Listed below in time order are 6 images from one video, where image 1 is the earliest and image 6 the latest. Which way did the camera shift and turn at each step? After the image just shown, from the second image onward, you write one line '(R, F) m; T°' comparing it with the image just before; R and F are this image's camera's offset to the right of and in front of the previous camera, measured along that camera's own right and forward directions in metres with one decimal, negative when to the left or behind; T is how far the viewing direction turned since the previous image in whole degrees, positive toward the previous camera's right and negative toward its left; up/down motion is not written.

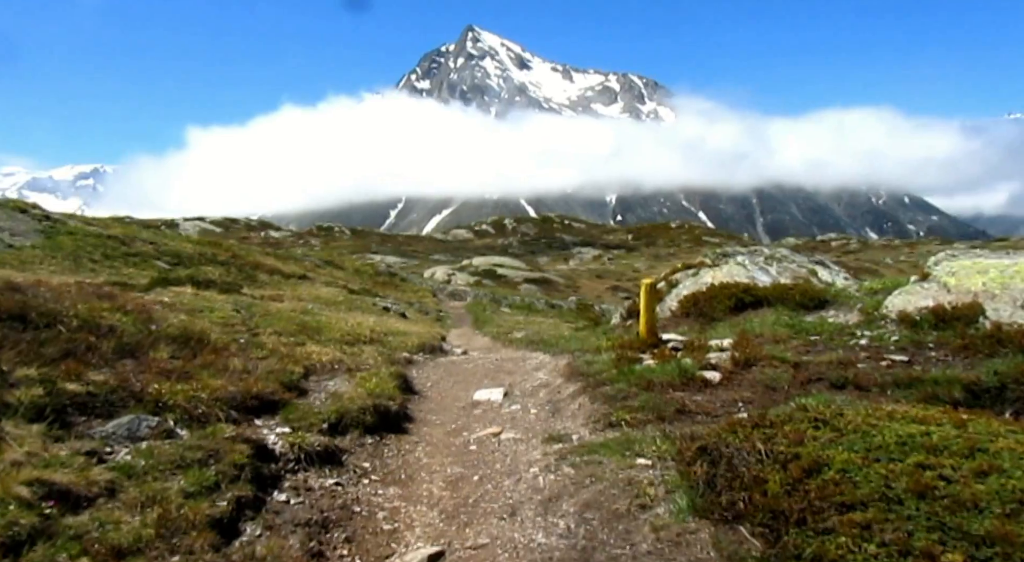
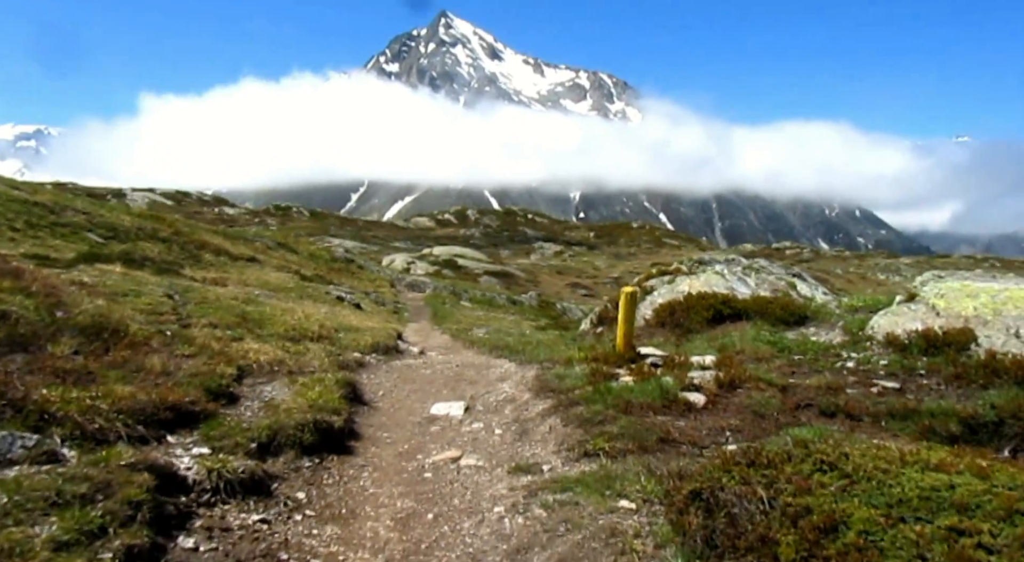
(-0.2, +2.1) m; +3°
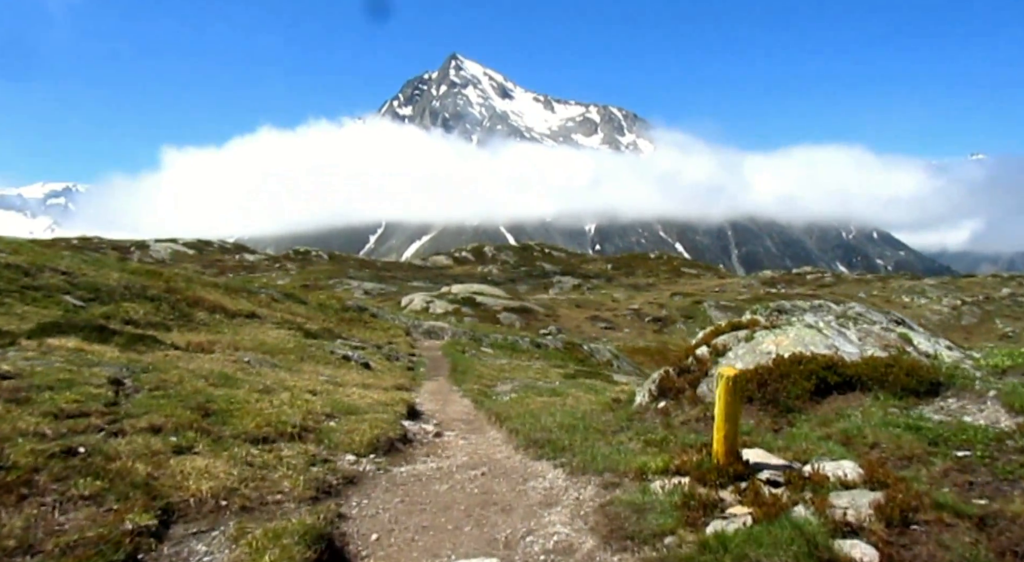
(-0.4, +6.2) m; -1°
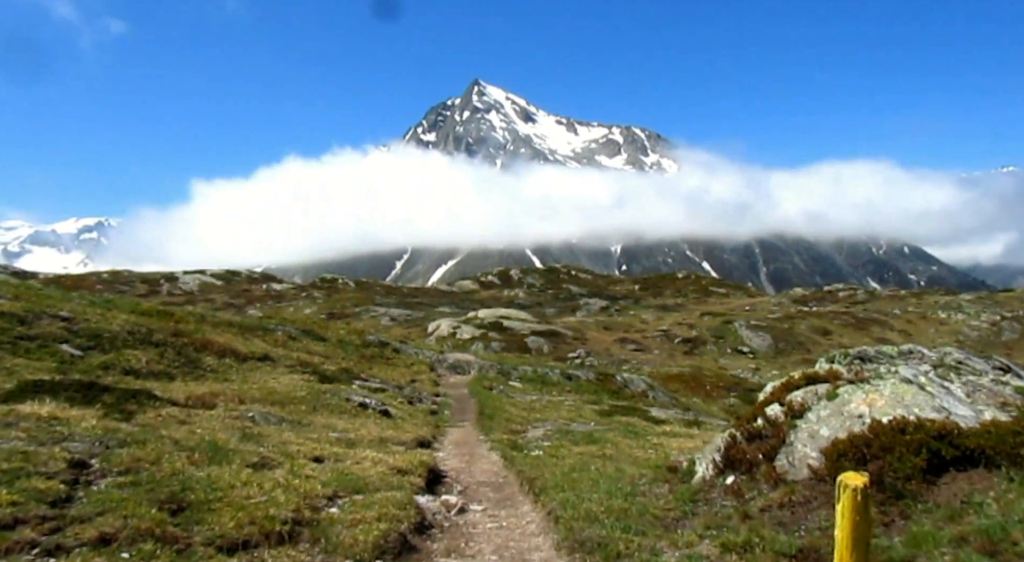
(-0.1, +3.7) m; -2°
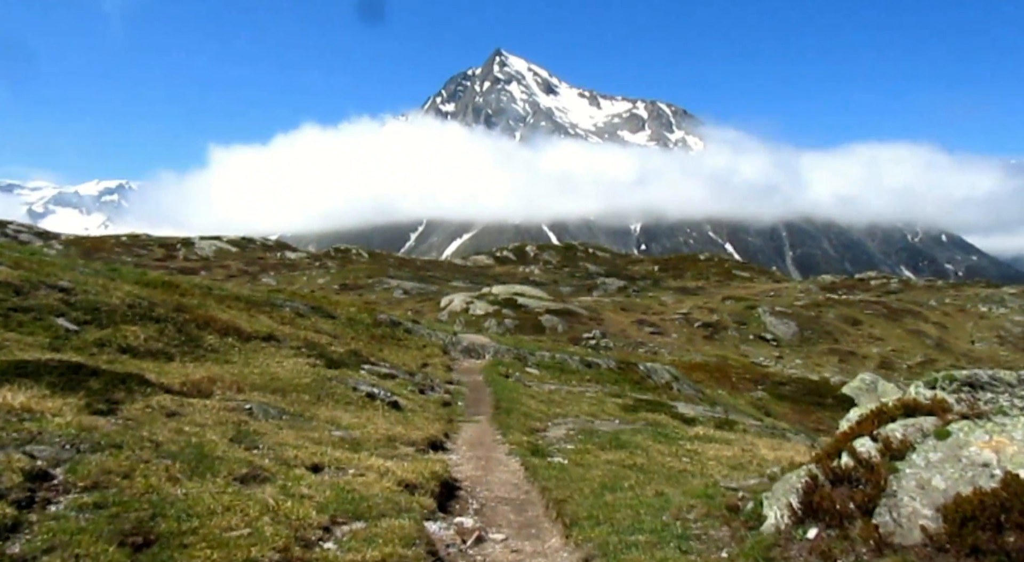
(-0.5, +3.6) m; -1°
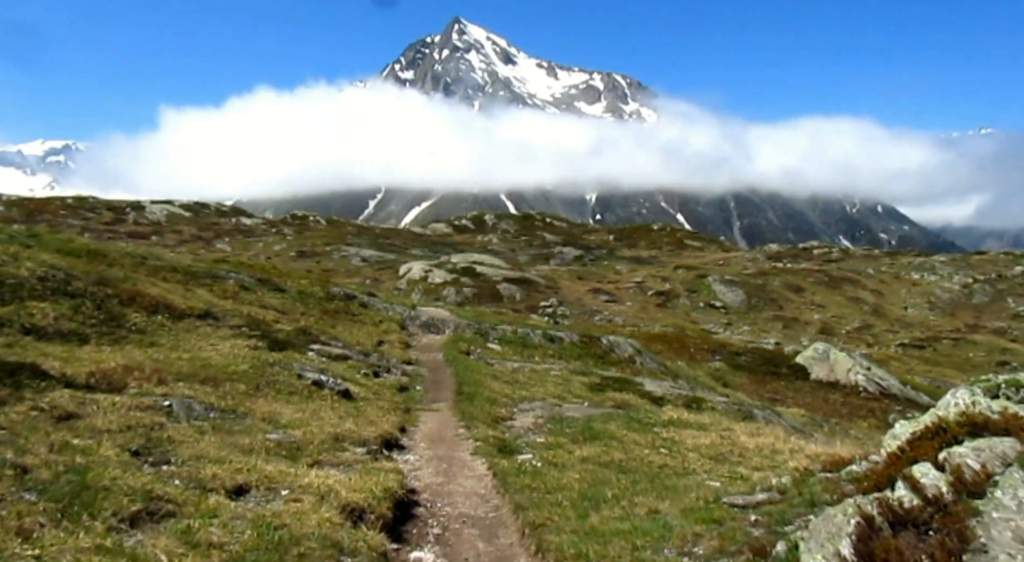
(-0.2, +4.0) m; +3°
